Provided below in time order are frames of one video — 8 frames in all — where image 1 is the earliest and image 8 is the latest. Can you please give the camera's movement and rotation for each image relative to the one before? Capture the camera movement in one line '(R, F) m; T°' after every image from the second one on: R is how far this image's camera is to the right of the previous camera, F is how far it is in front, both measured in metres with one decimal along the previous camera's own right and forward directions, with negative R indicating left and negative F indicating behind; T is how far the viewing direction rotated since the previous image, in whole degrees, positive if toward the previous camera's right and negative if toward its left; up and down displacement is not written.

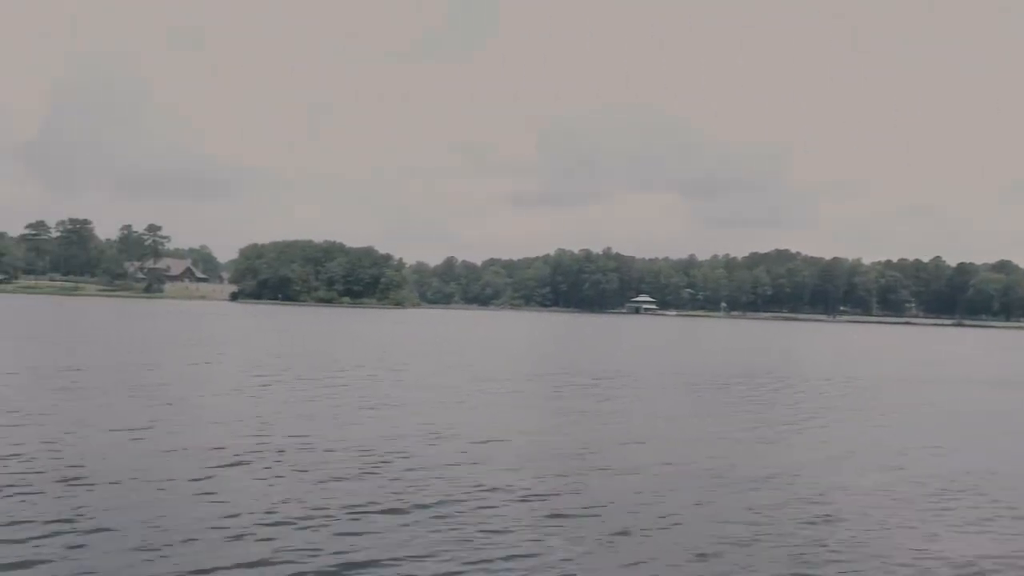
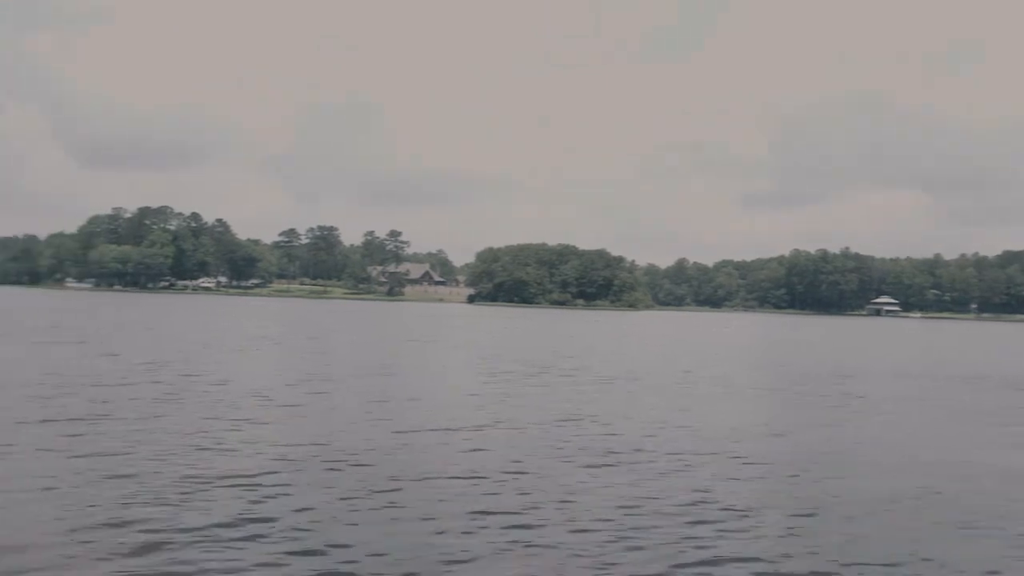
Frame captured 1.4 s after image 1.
(-0.6, -0.5) m; -11°
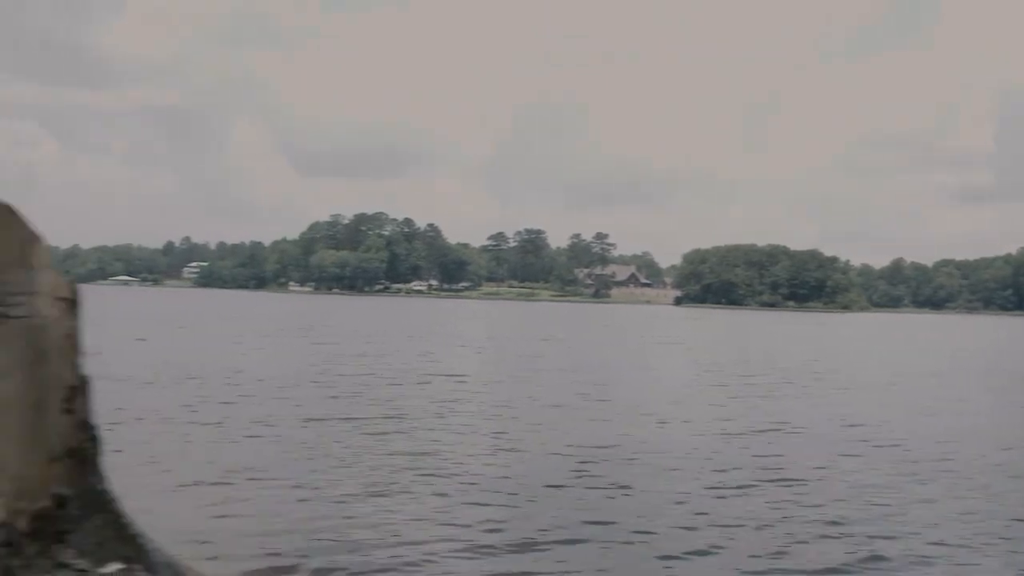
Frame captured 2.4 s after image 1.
(-1.5, -0.3) m; -10°
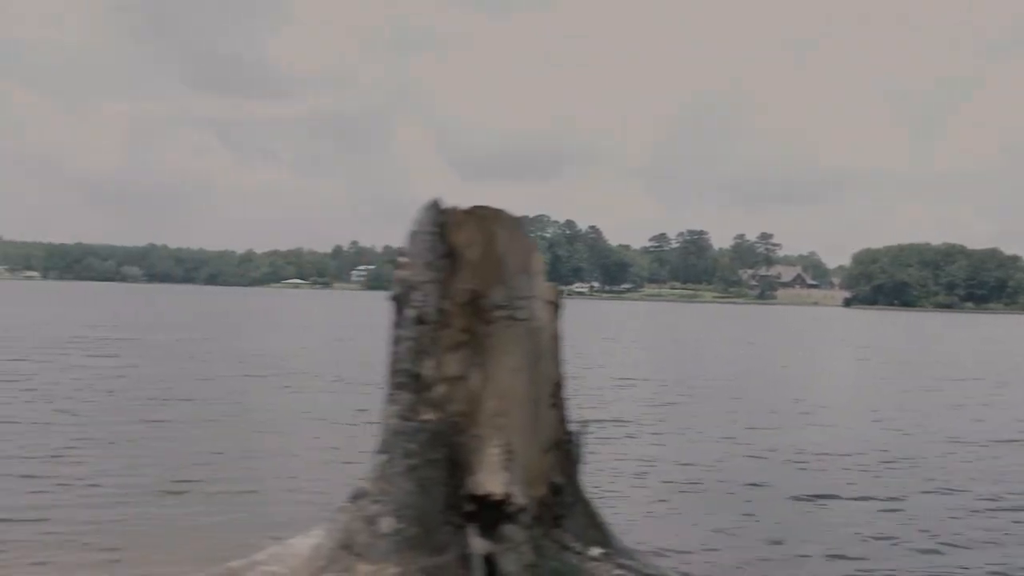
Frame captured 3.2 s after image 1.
(-1.3, -0.4) m; -8°
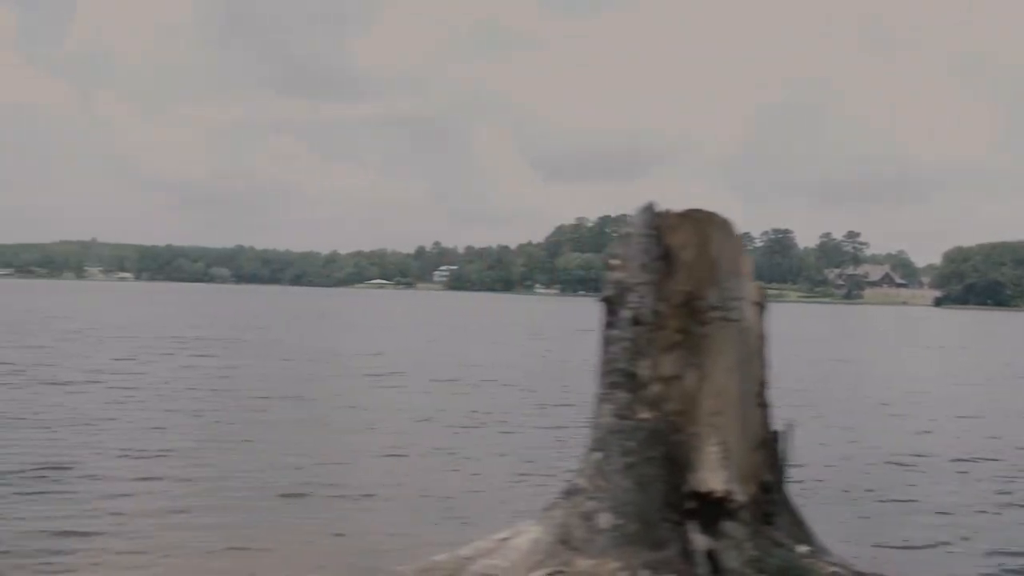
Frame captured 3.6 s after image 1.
(-0.6, -0.1) m; -4°
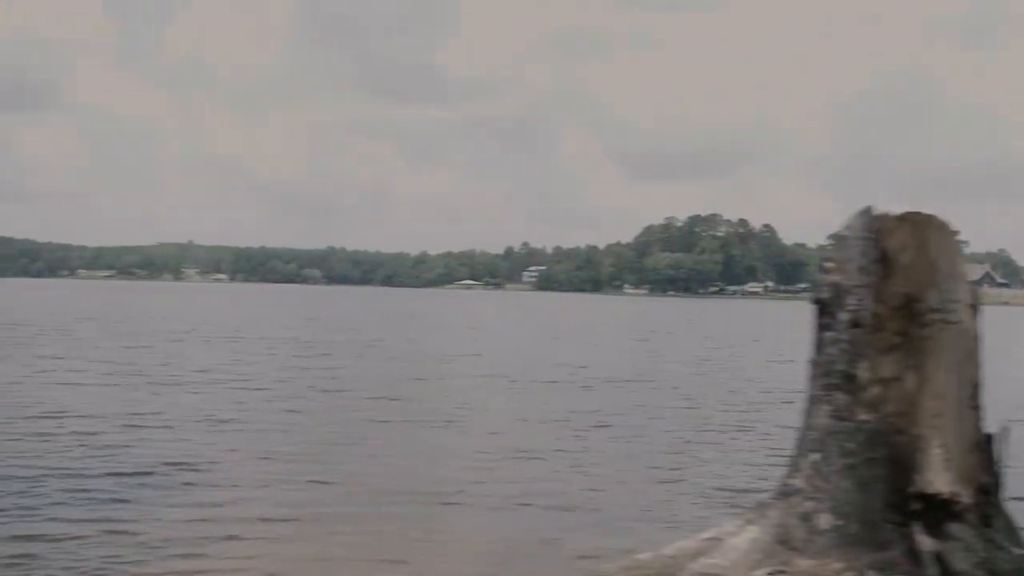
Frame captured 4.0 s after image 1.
(-0.6, -0.1) m; -4°
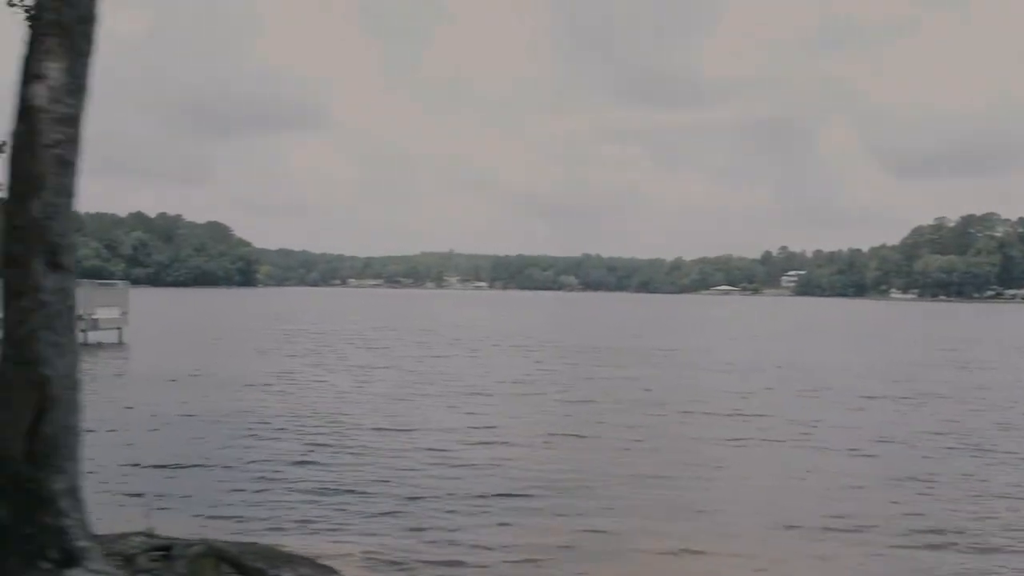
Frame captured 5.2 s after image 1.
(-1.9, -0.6) m; -12°
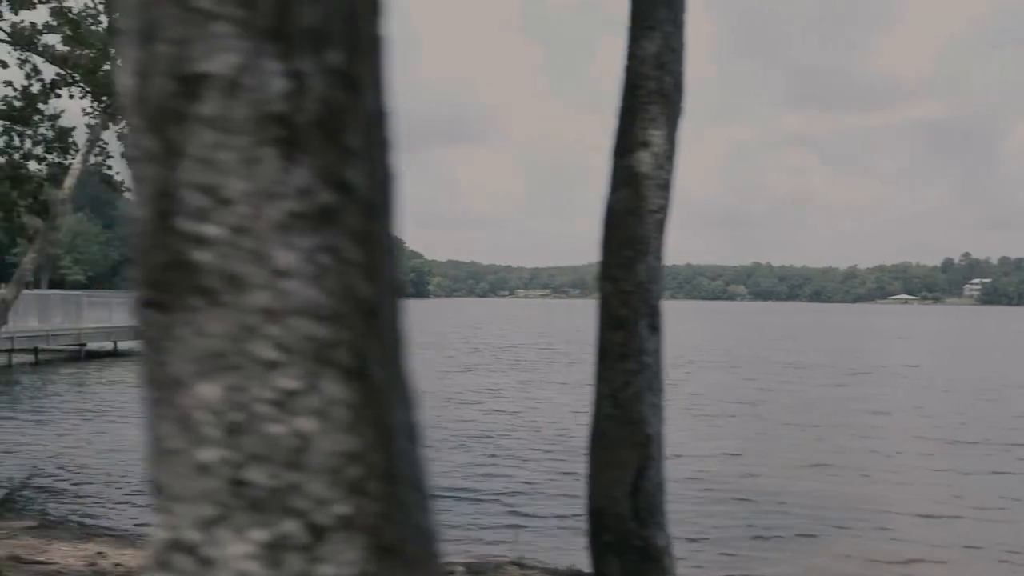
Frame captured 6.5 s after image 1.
(-2.1, -0.2) m; -8°
